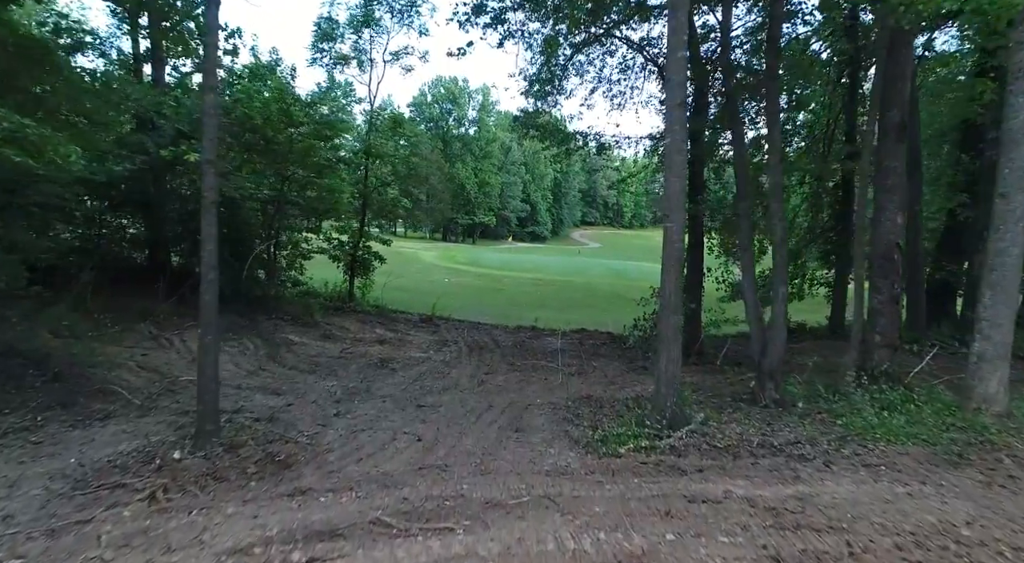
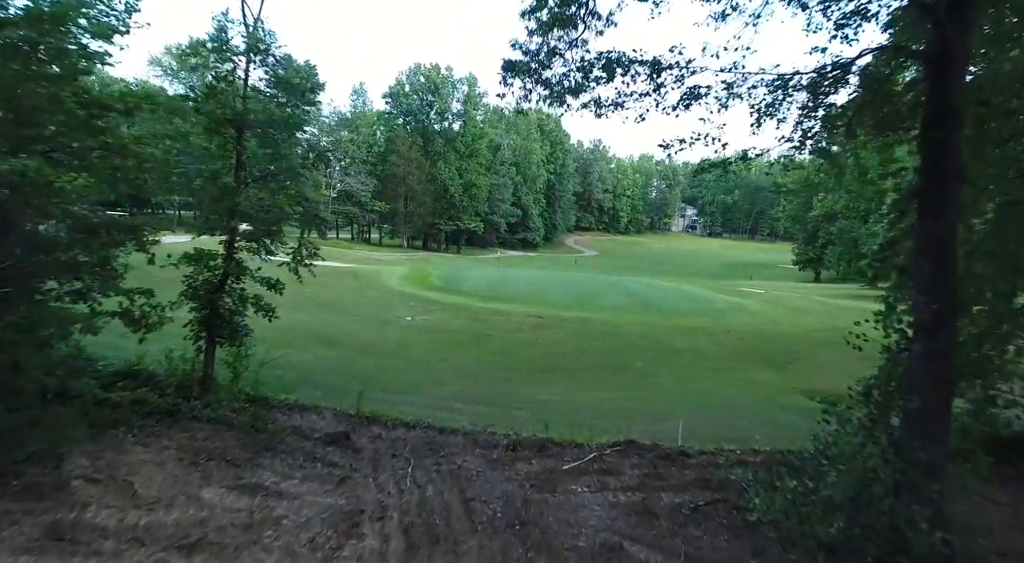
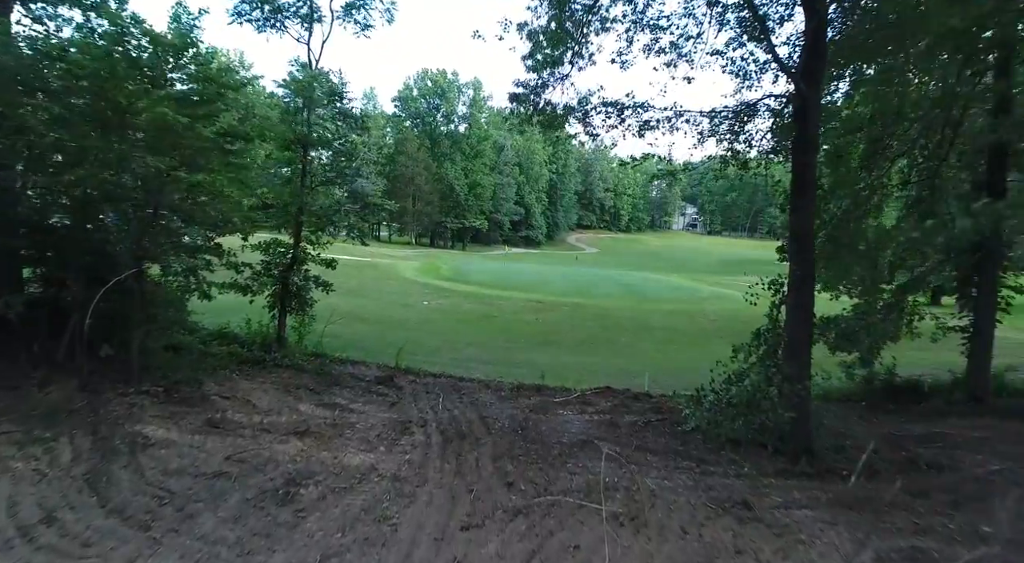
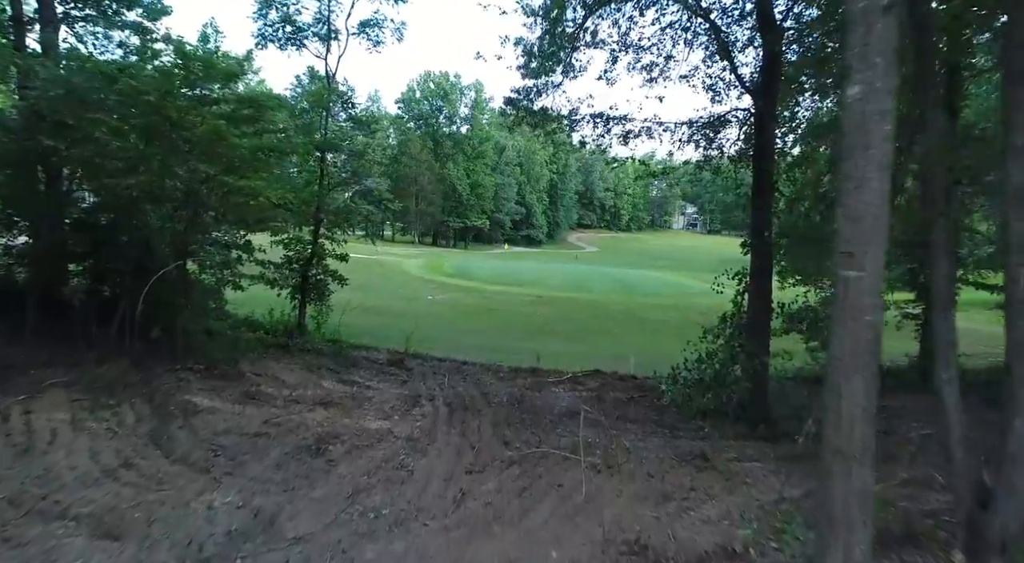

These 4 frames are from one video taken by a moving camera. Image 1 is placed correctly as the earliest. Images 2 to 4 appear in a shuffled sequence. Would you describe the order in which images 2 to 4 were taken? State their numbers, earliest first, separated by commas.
4, 3, 2
